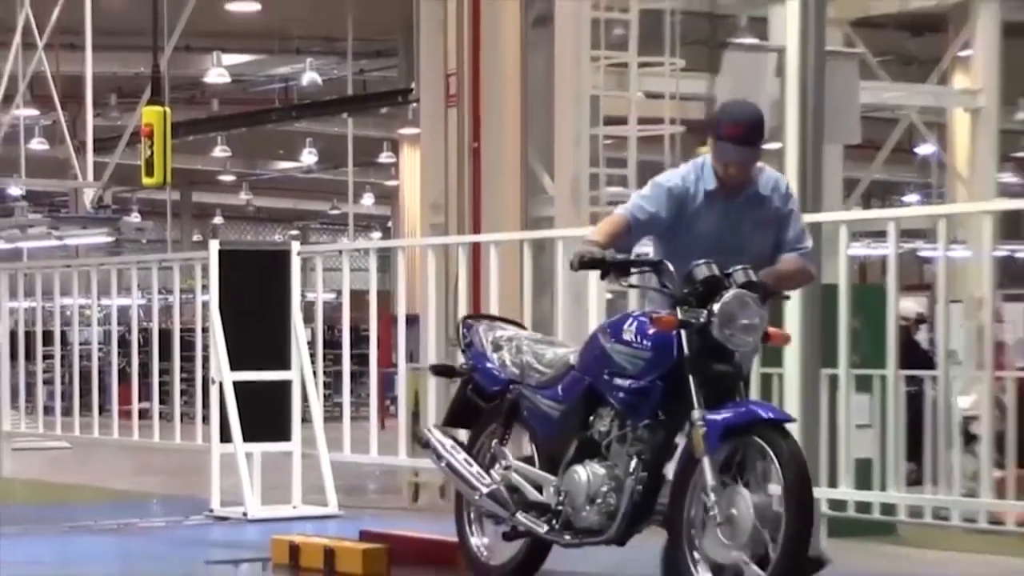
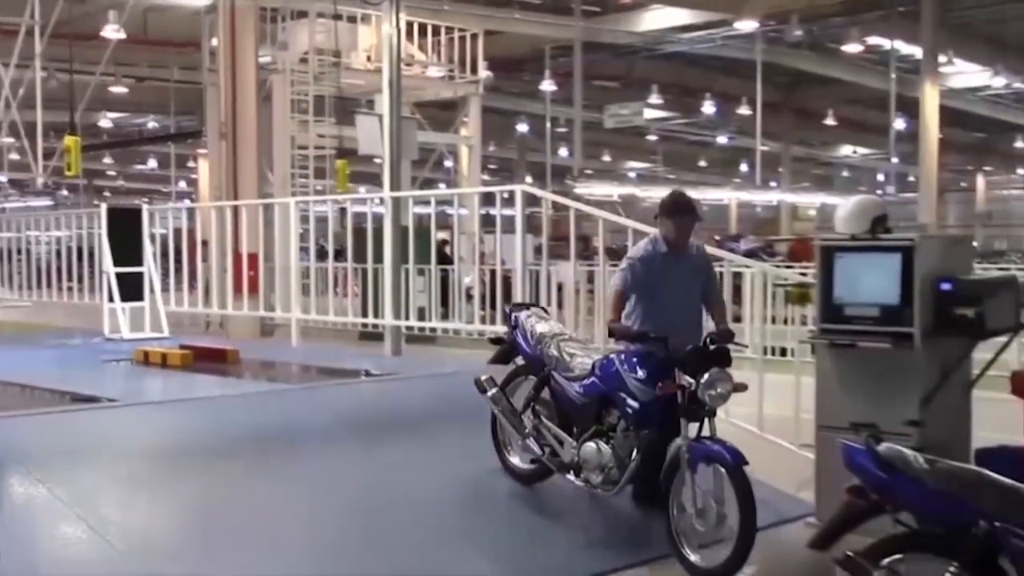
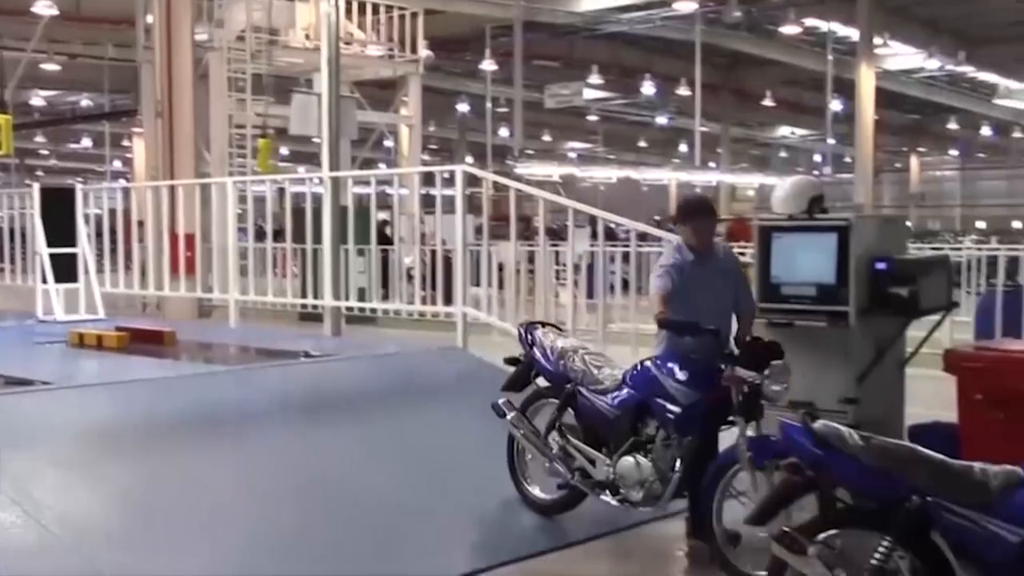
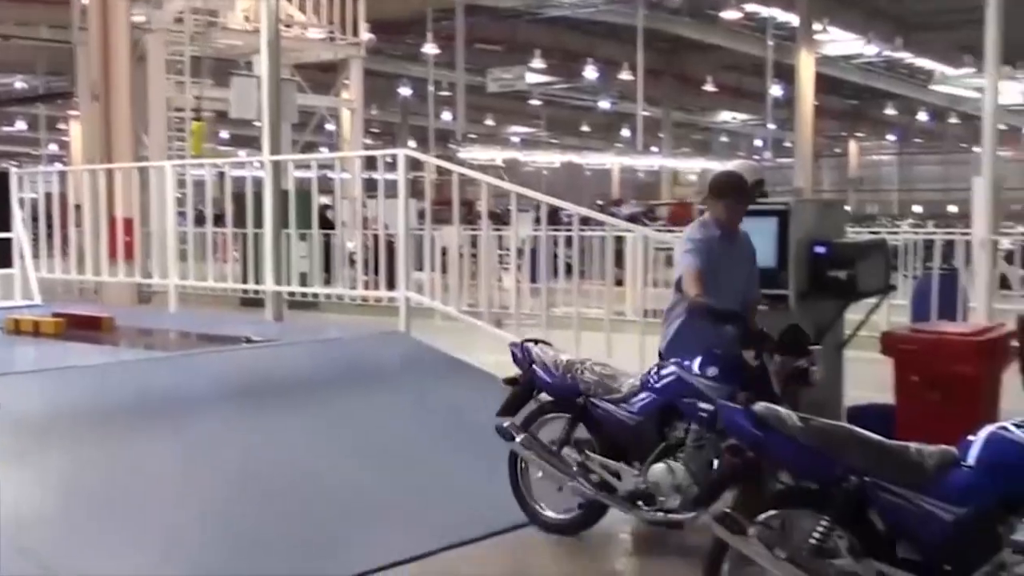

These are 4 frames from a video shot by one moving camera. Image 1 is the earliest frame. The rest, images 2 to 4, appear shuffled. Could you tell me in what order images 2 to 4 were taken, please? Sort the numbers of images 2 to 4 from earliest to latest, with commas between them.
2, 3, 4
